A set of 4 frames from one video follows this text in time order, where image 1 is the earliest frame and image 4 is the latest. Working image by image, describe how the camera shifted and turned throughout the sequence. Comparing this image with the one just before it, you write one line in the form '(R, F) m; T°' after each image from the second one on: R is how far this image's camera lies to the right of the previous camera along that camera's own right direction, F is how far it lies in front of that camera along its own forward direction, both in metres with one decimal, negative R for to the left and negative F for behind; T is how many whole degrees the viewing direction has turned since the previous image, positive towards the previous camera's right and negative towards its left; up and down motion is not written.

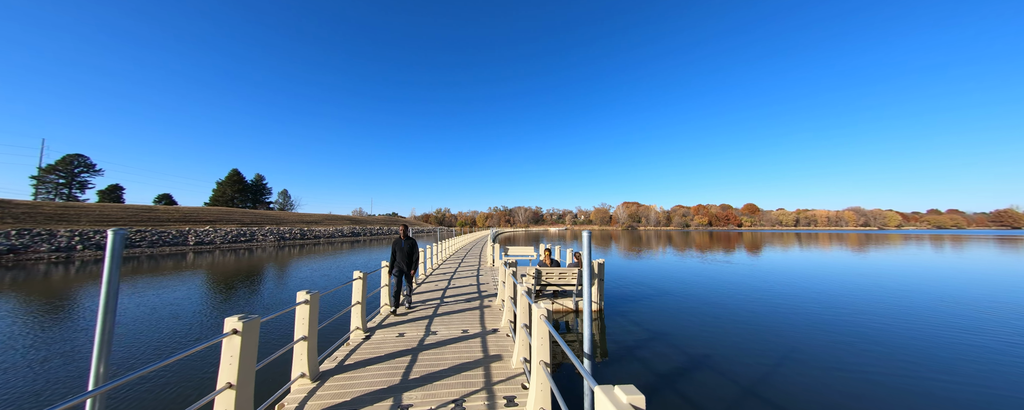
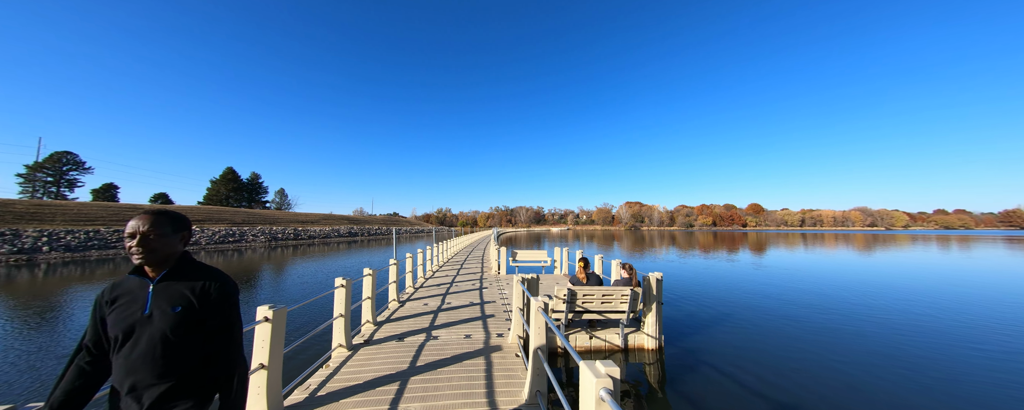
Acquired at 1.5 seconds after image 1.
(-0.1, +0.9) m; 0°
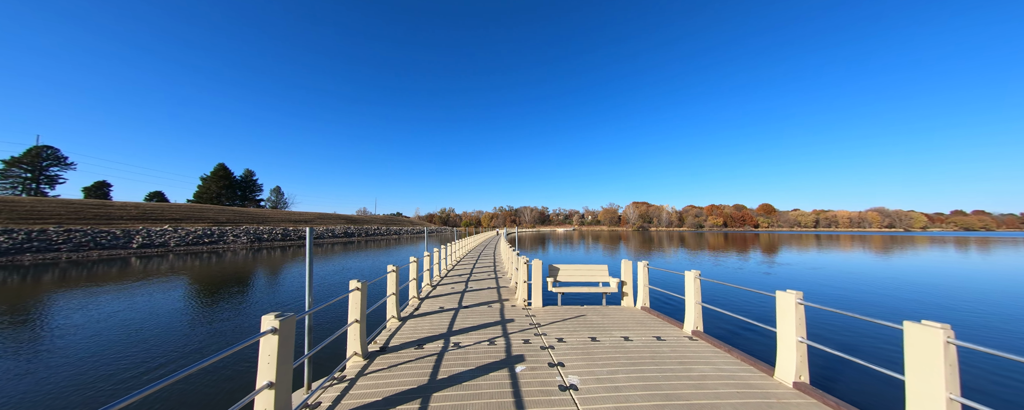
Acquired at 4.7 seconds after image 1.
(-0.3, +1.8) m; -1°
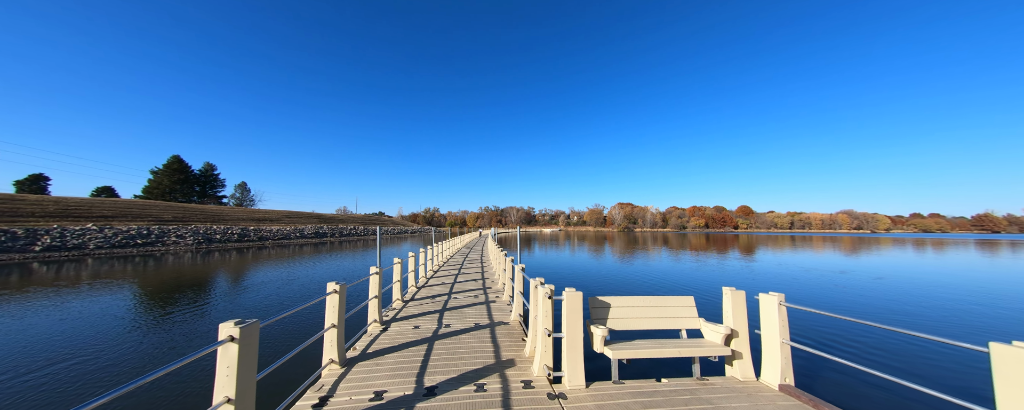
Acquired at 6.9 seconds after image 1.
(-0.1, +1.3) m; +3°
